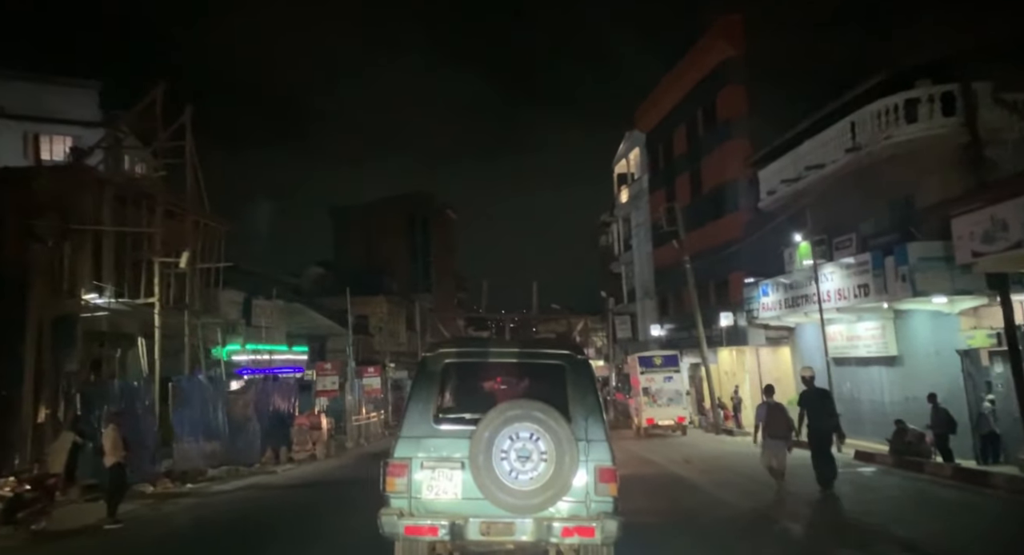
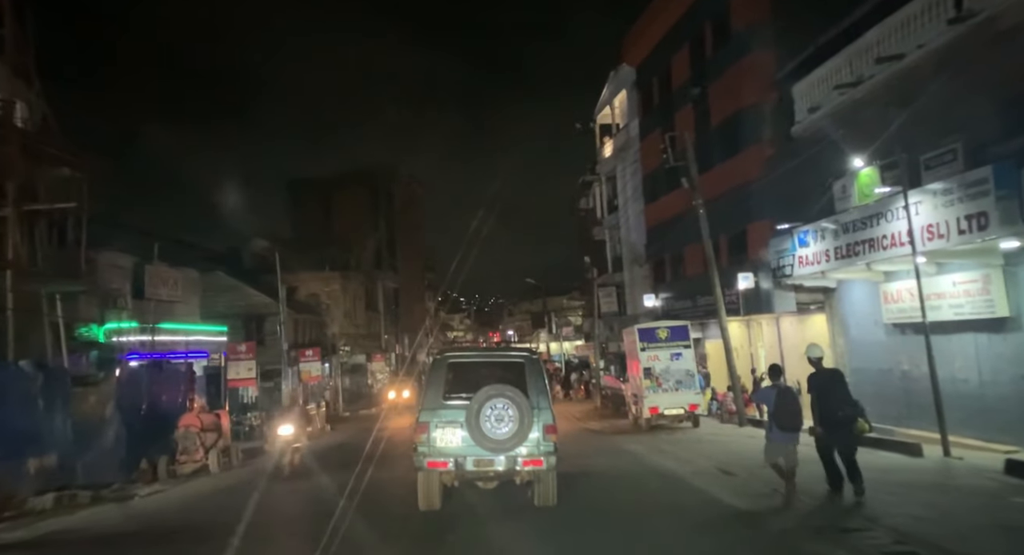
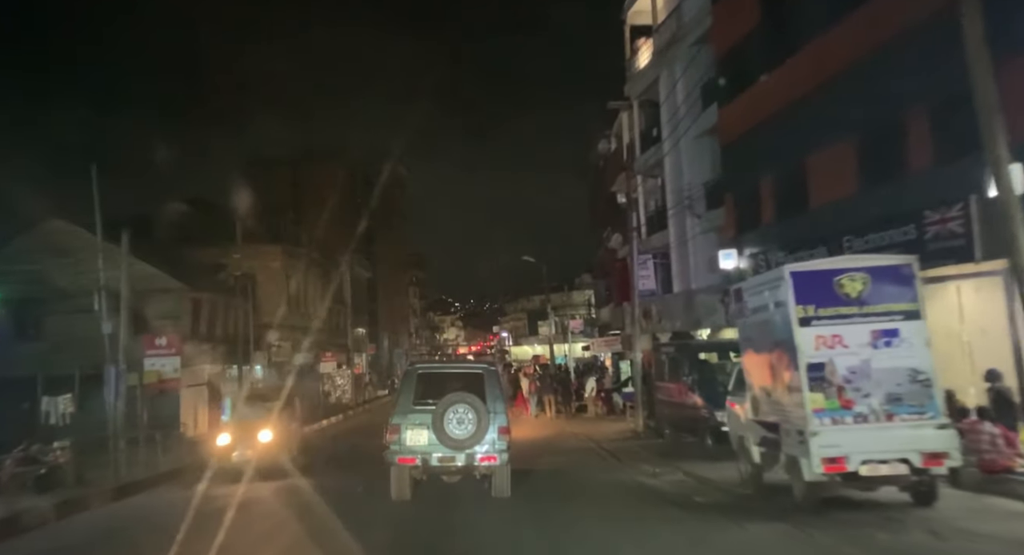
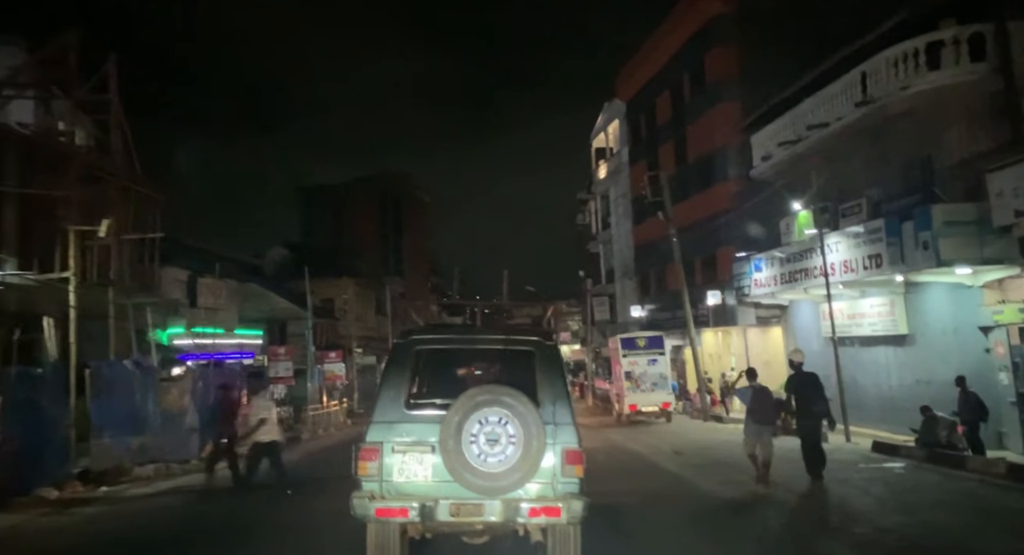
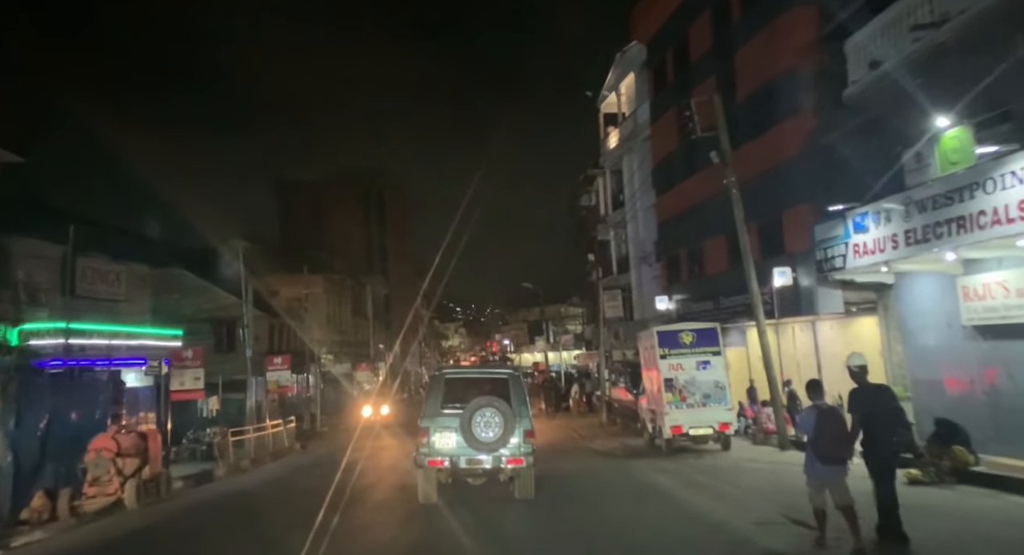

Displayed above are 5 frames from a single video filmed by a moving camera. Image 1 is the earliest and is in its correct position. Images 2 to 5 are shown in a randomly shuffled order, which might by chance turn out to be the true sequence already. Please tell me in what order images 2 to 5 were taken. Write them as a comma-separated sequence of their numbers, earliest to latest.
4, 2, 5, 3
